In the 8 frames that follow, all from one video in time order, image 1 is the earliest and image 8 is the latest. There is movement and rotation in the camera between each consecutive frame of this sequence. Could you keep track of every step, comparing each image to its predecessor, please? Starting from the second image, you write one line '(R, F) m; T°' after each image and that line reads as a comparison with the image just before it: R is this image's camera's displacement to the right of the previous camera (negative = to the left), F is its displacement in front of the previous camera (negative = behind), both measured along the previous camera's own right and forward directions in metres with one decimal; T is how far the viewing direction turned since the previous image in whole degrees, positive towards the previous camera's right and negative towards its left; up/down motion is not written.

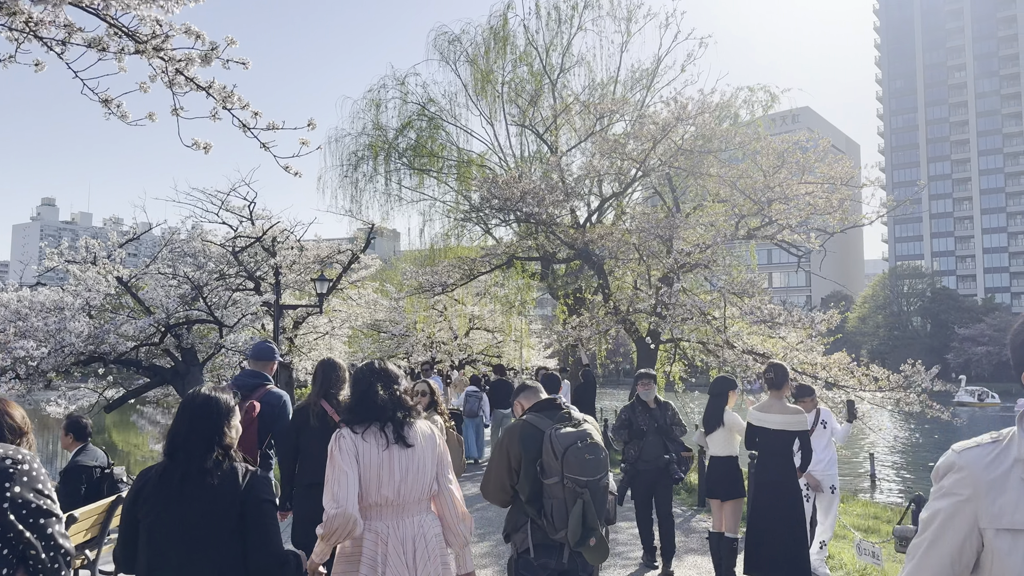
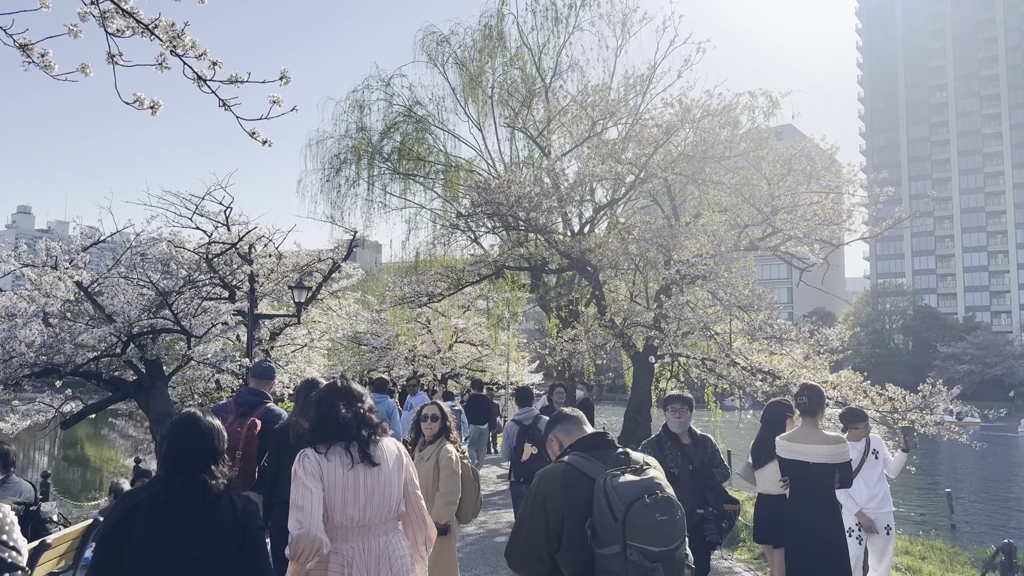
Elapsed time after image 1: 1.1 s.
(-0.2, +0.8) m; +1°
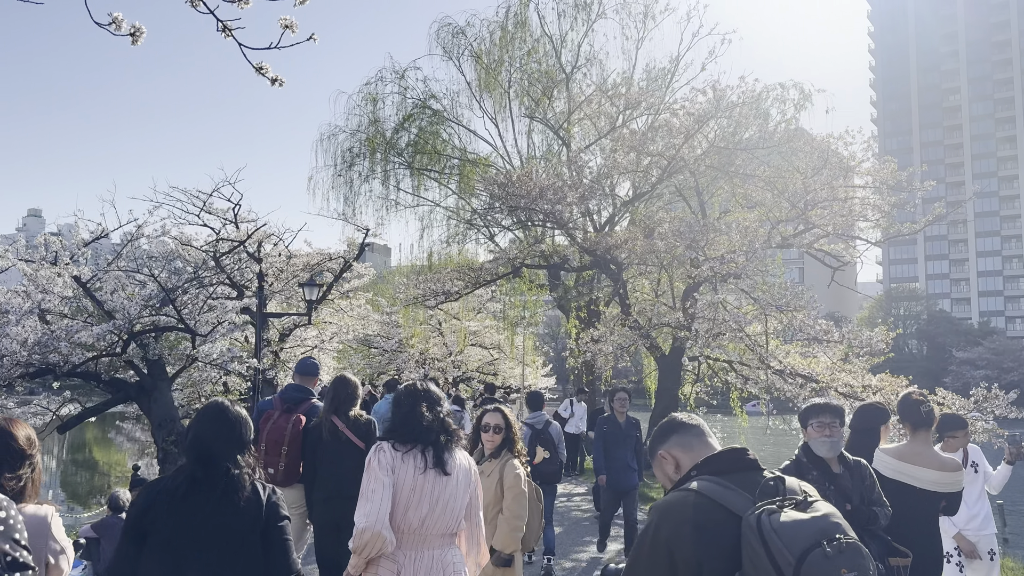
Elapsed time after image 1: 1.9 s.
(-0.2, +0.6) m; -1°
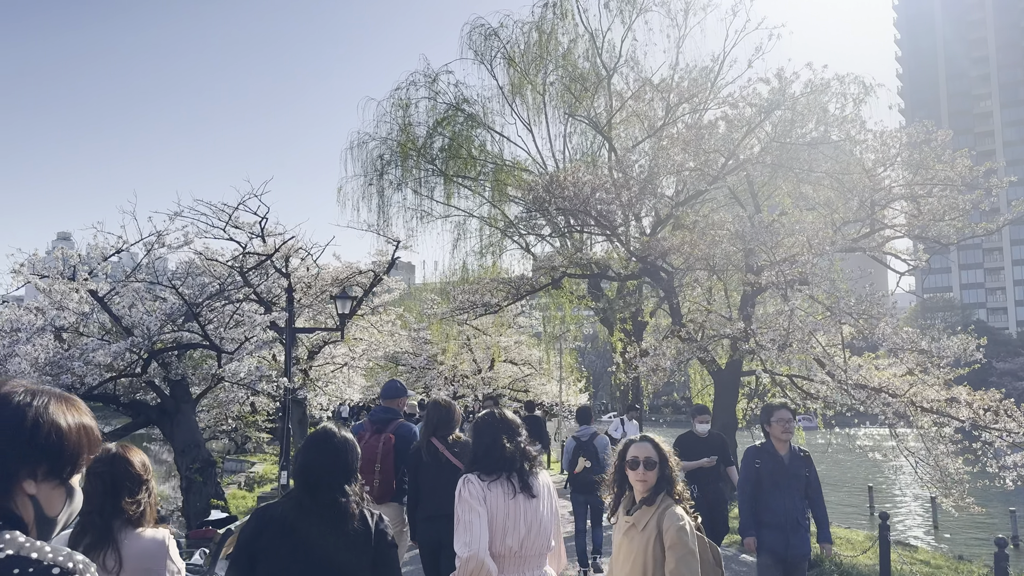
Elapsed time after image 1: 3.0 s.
(-0.4, +0.9) m; -2°
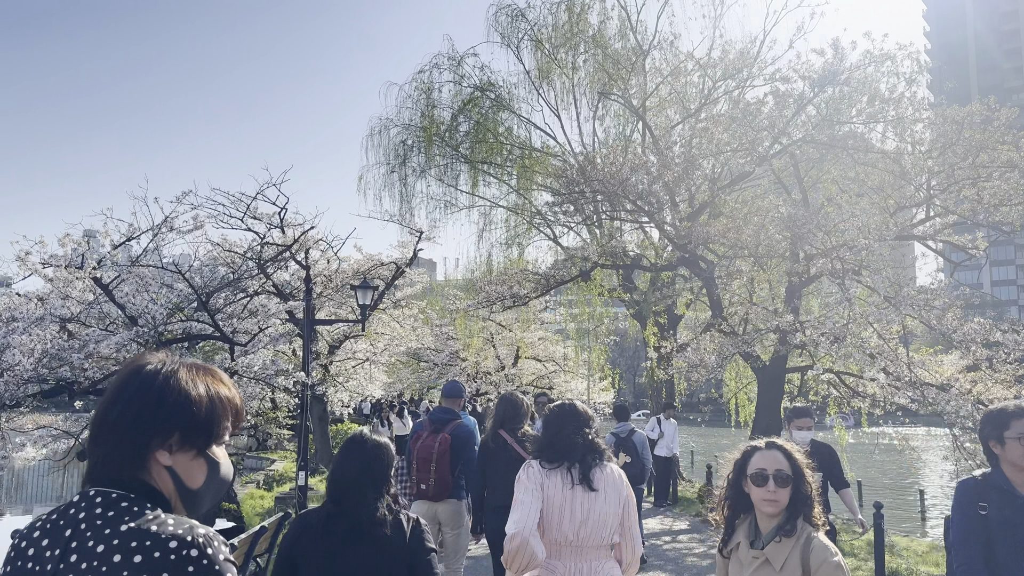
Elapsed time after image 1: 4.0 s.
(-0.1, +0.7) m; -2°
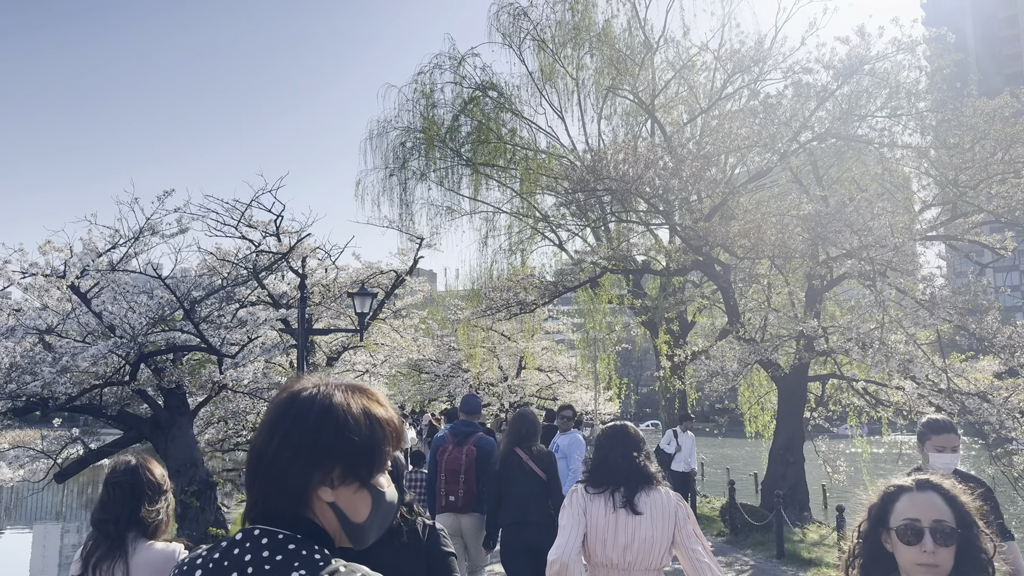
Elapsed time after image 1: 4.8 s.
(-0.1, +0.6) m; 0°
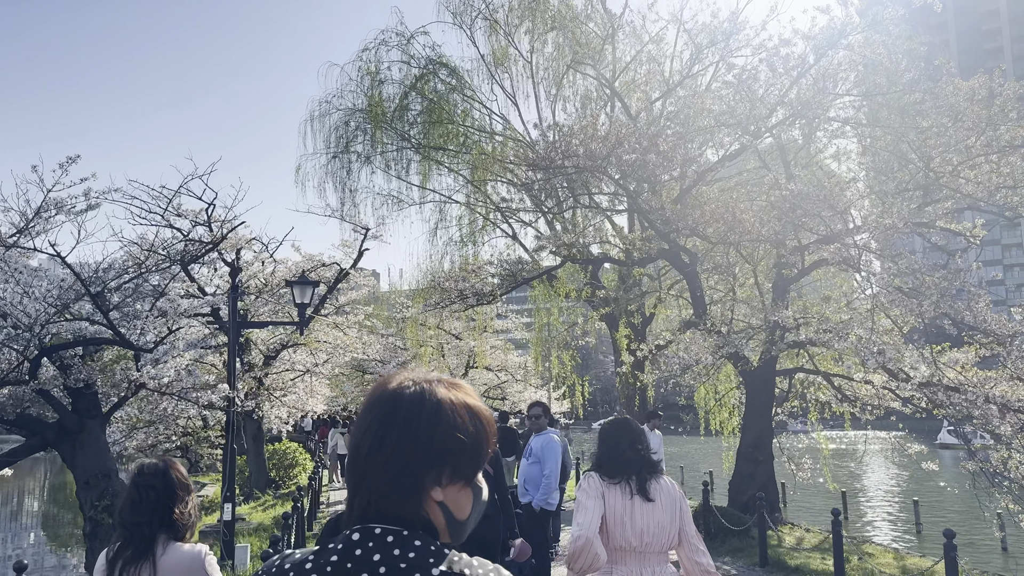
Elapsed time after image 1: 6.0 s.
(-0.2, +0.8) m; +4°
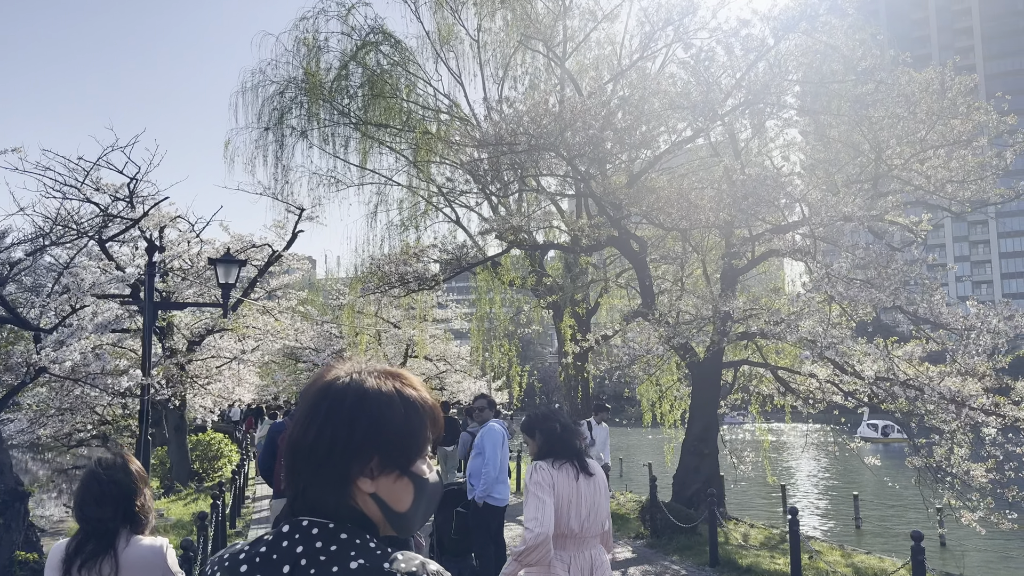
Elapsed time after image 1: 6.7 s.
(-0.1, +0.5) m; +5°
